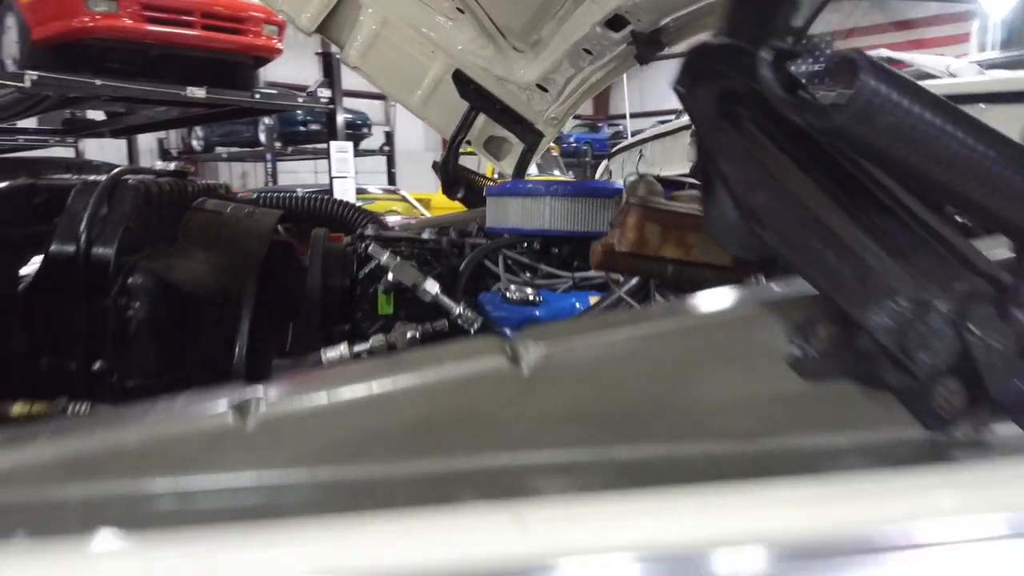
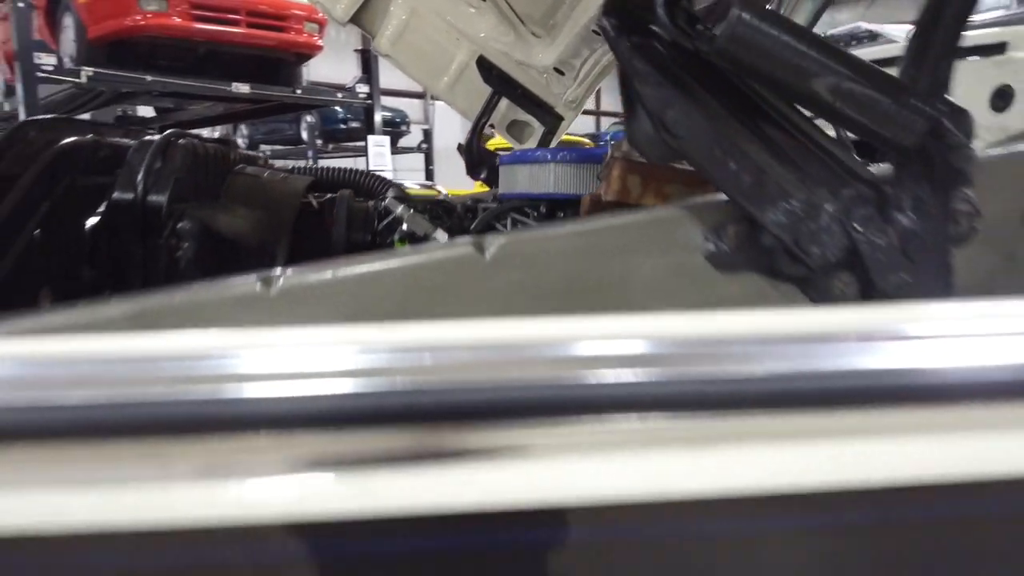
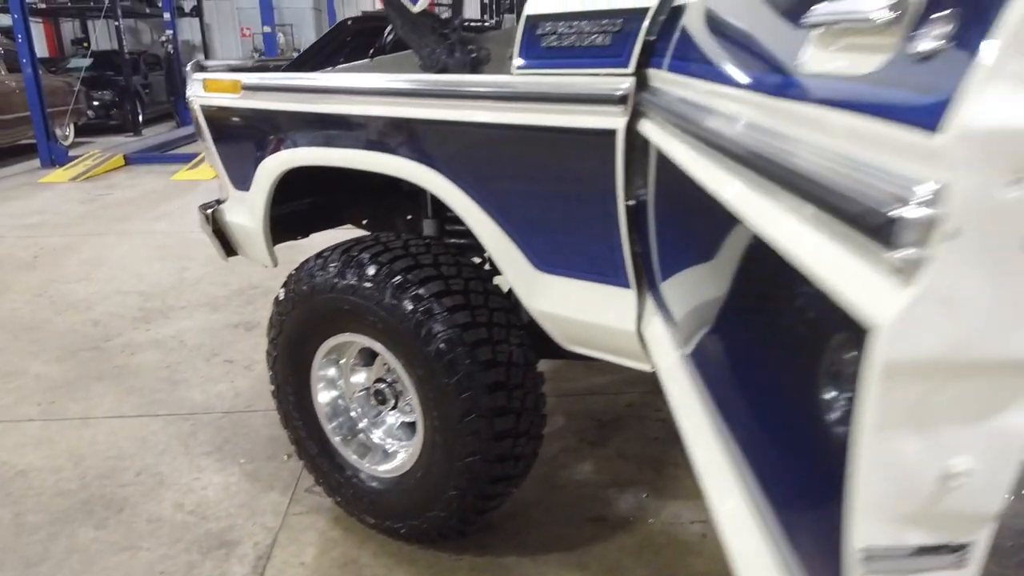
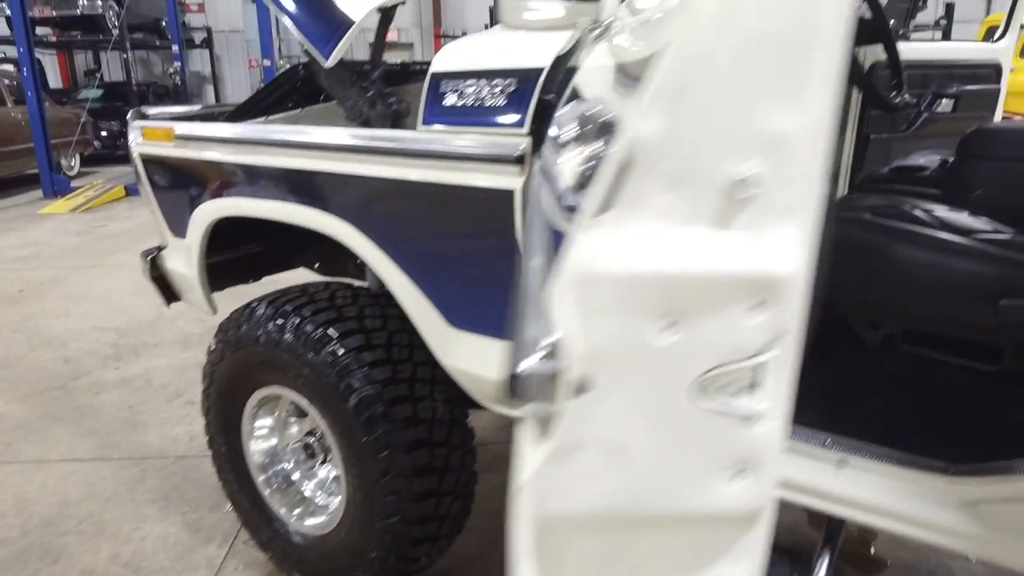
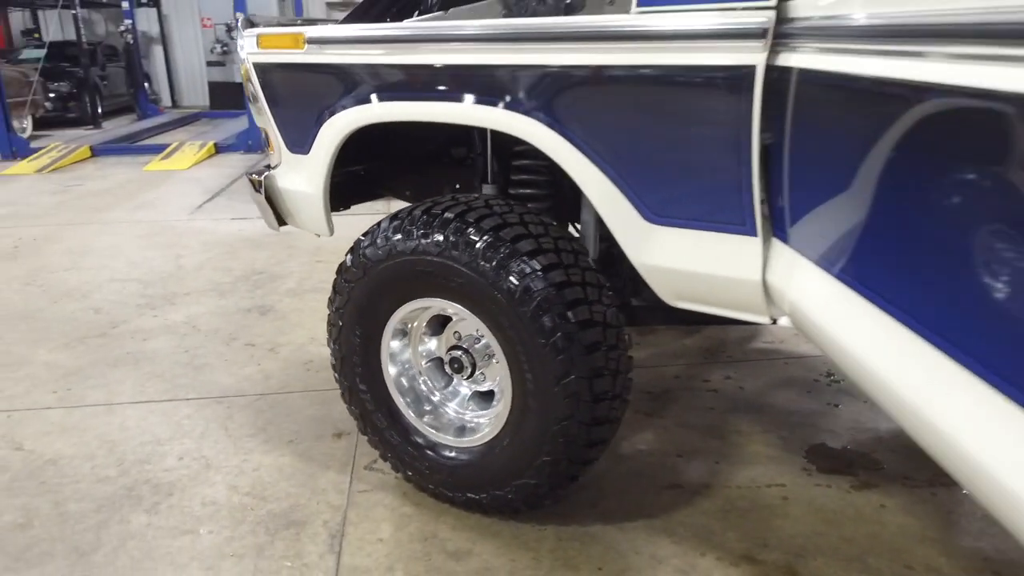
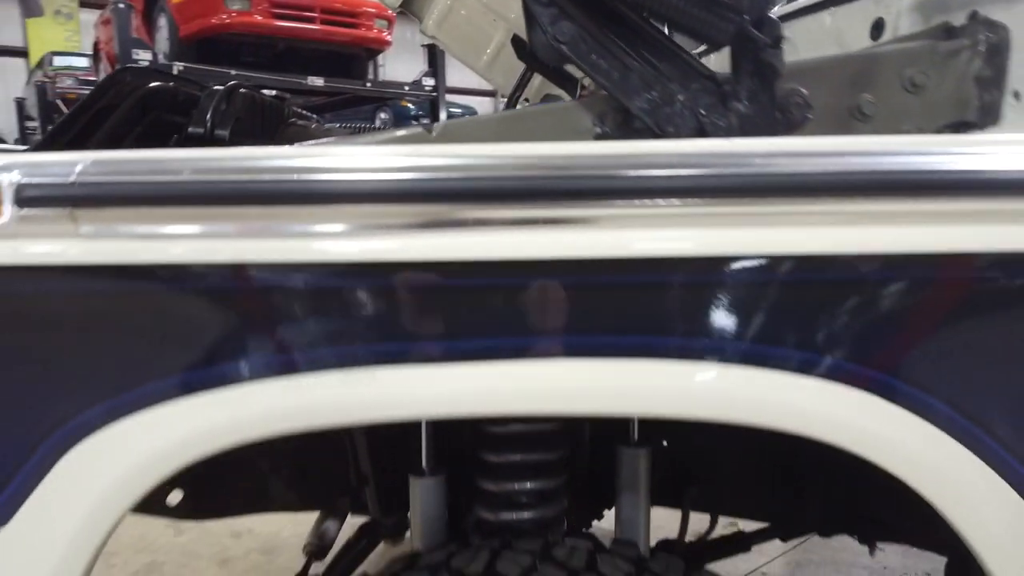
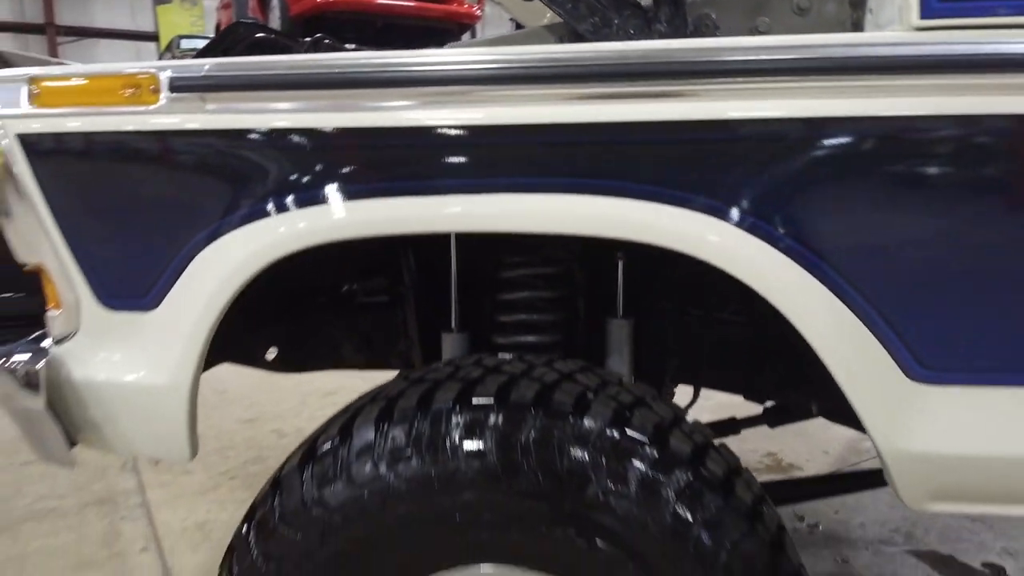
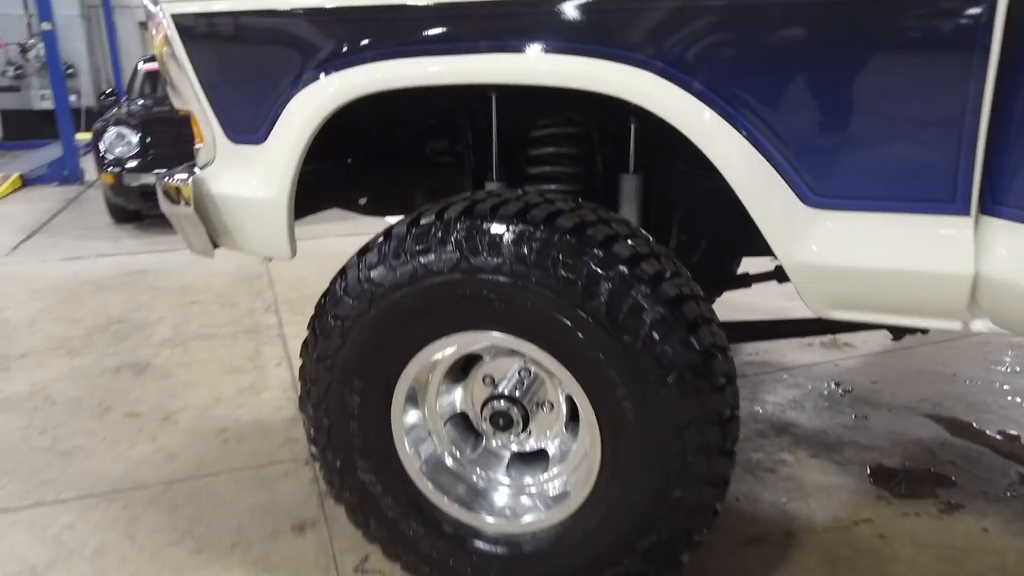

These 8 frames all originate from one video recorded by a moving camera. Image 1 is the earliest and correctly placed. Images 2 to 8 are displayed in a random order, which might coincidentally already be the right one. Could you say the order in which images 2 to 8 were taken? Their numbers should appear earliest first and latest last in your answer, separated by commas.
2, 6, 7, 8, 5, 3, 4
